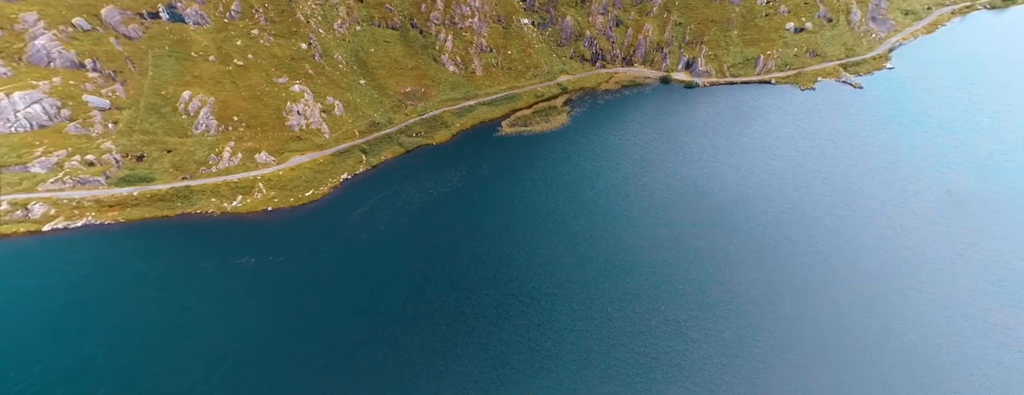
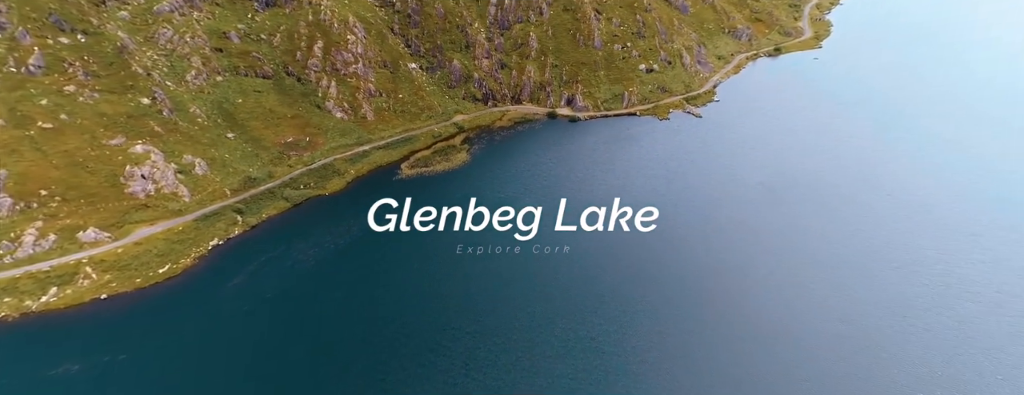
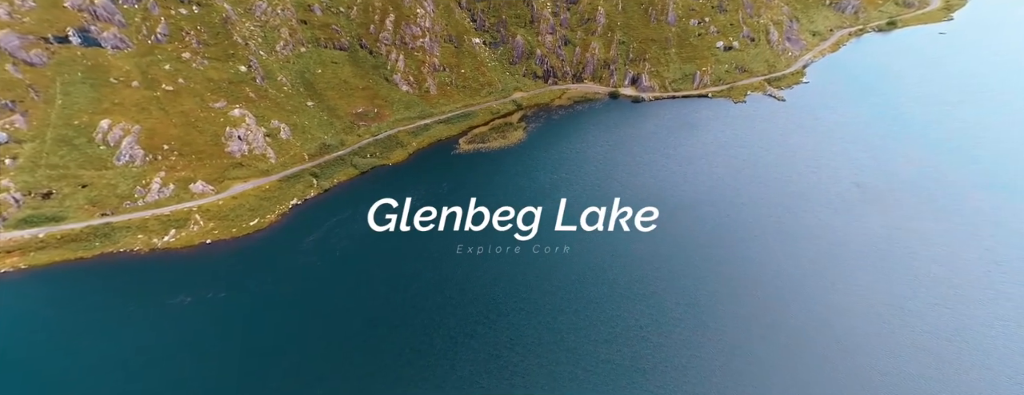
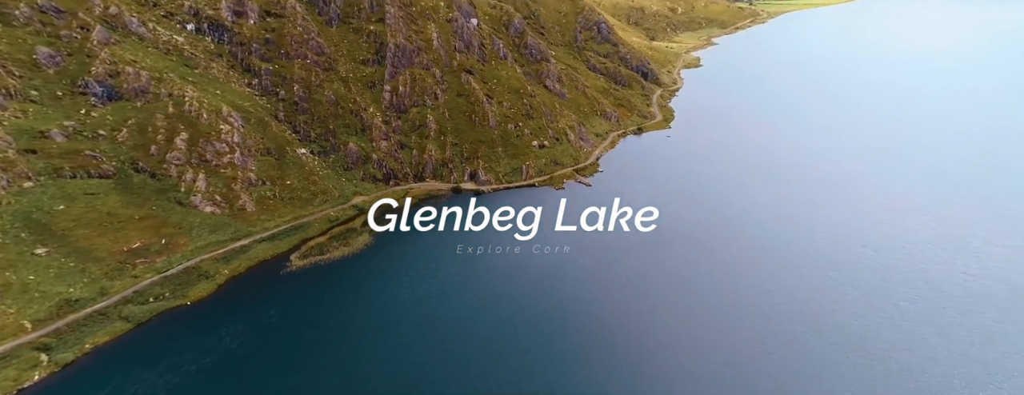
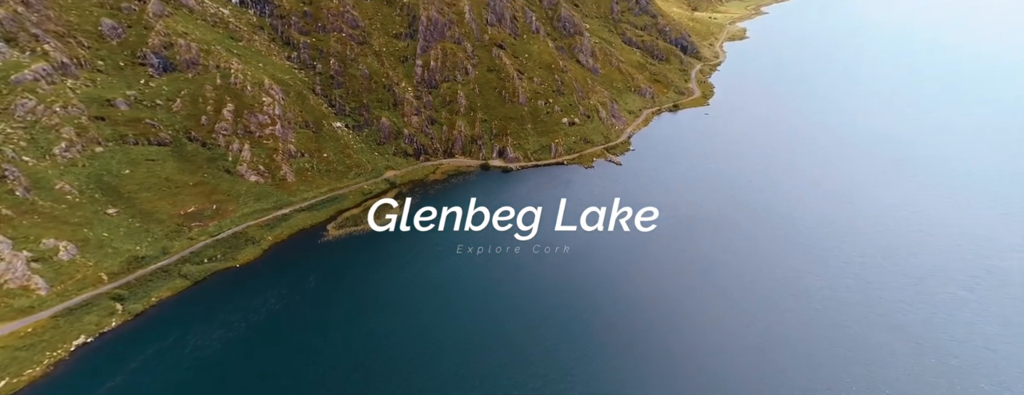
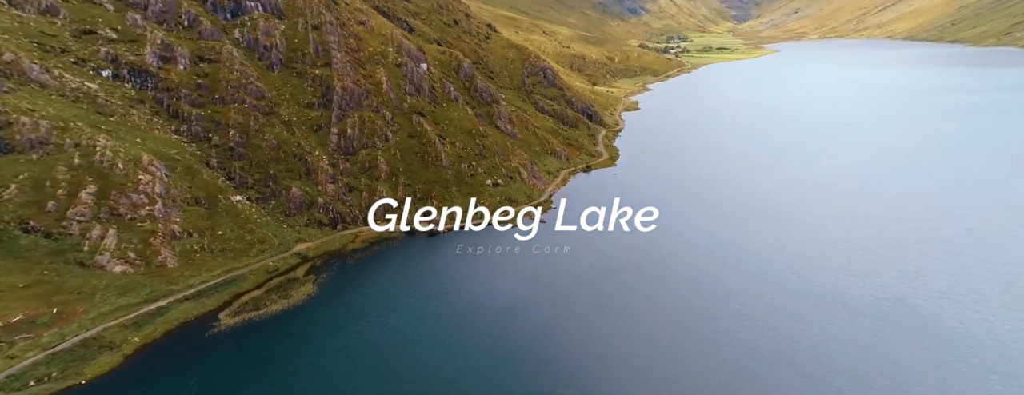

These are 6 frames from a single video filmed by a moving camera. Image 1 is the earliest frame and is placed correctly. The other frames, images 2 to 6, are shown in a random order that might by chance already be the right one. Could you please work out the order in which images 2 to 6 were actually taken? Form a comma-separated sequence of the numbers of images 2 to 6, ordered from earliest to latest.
3, 2, 5, 4, 6
